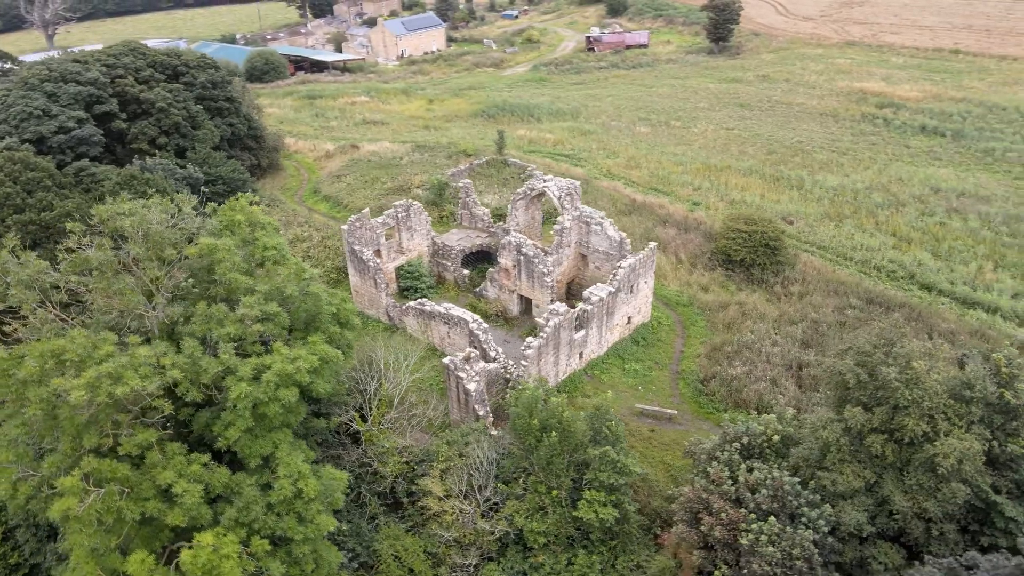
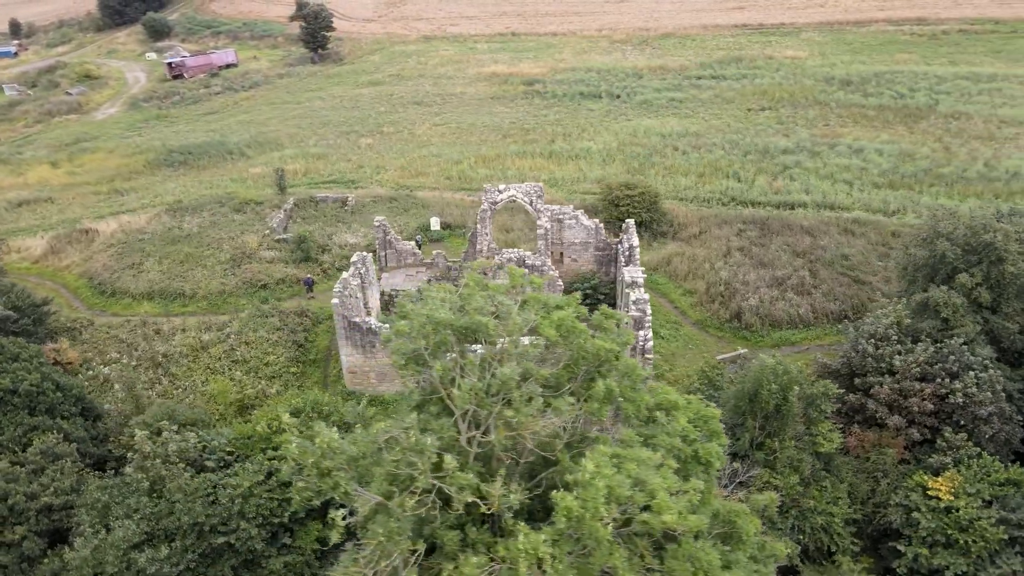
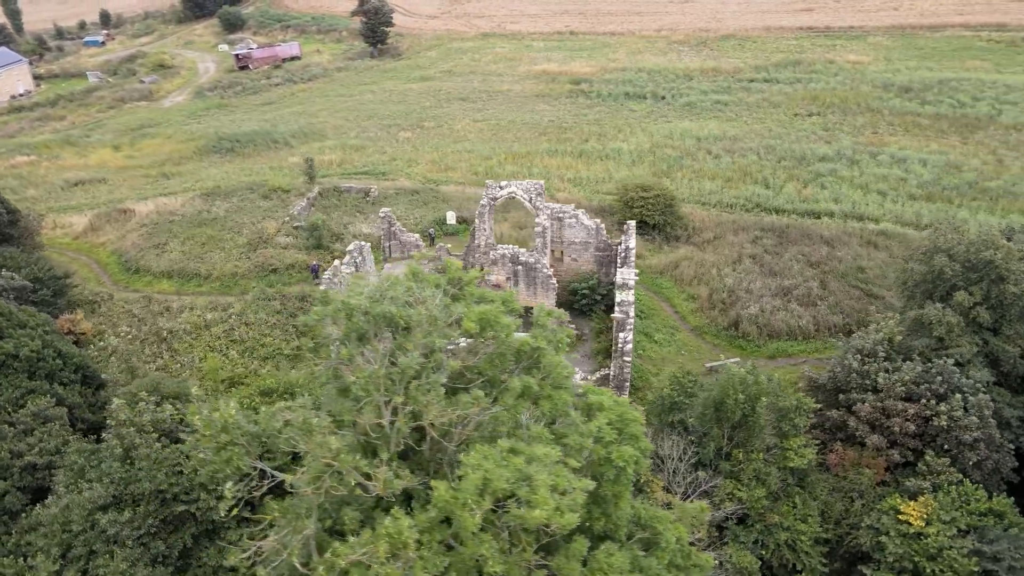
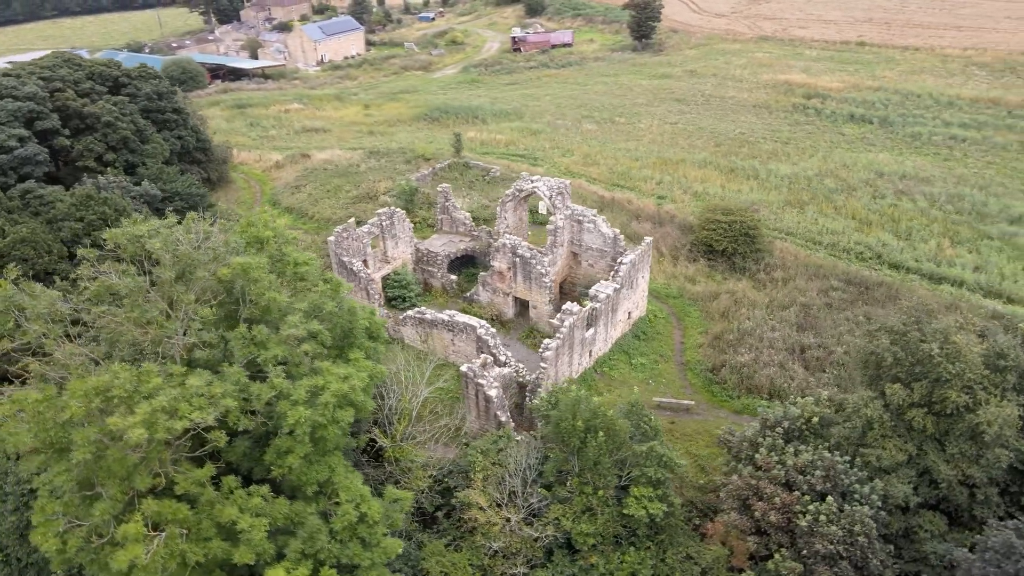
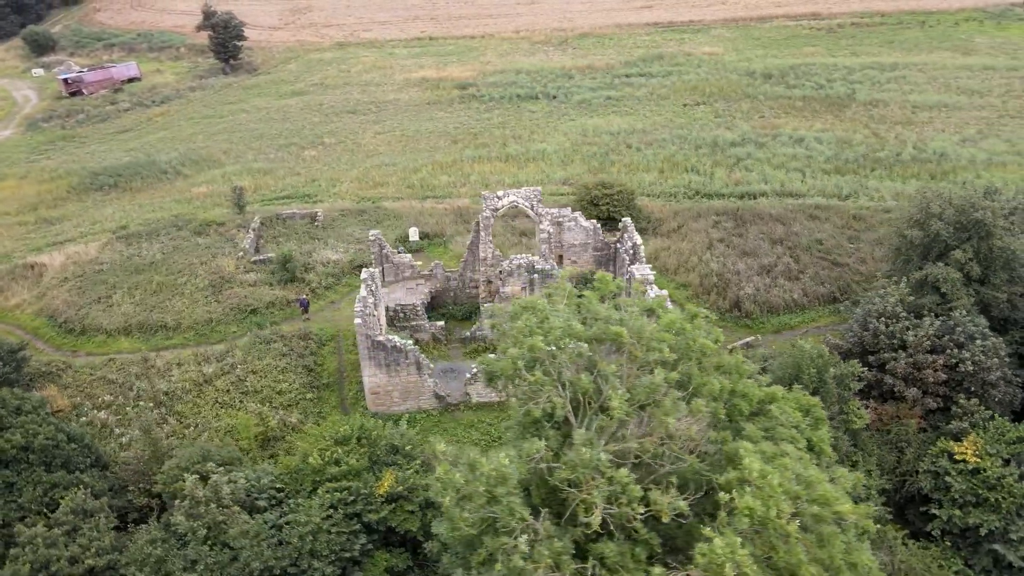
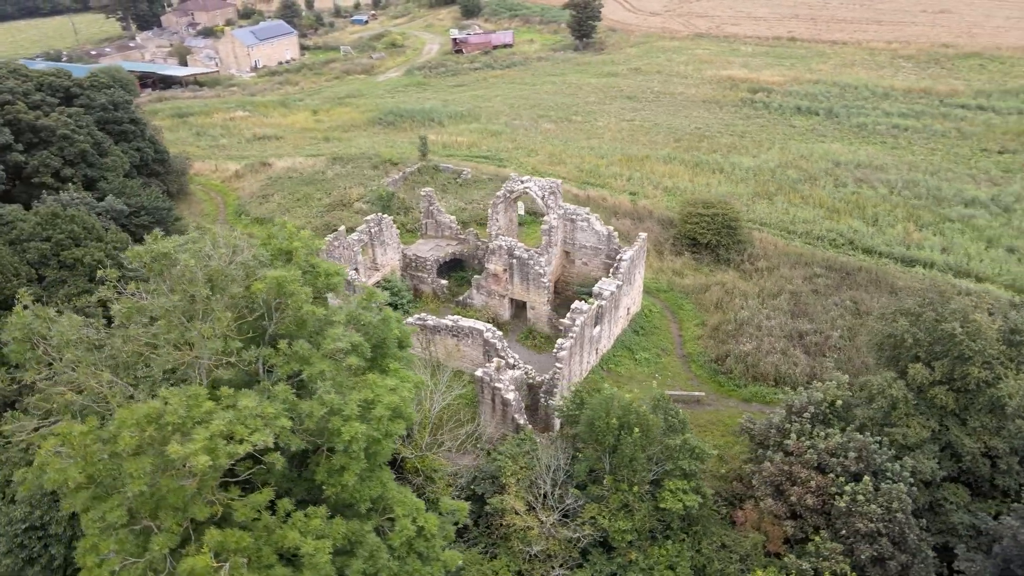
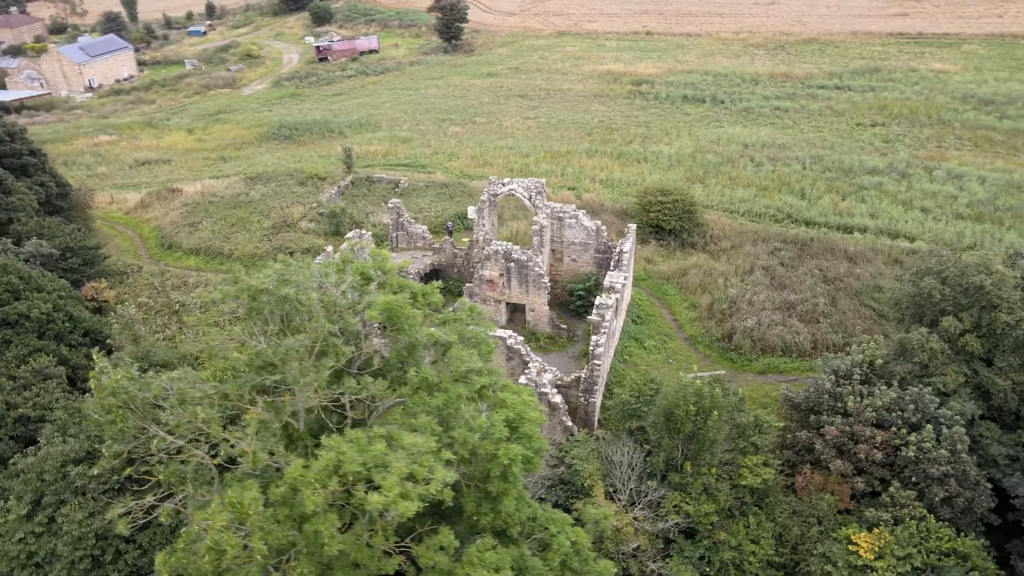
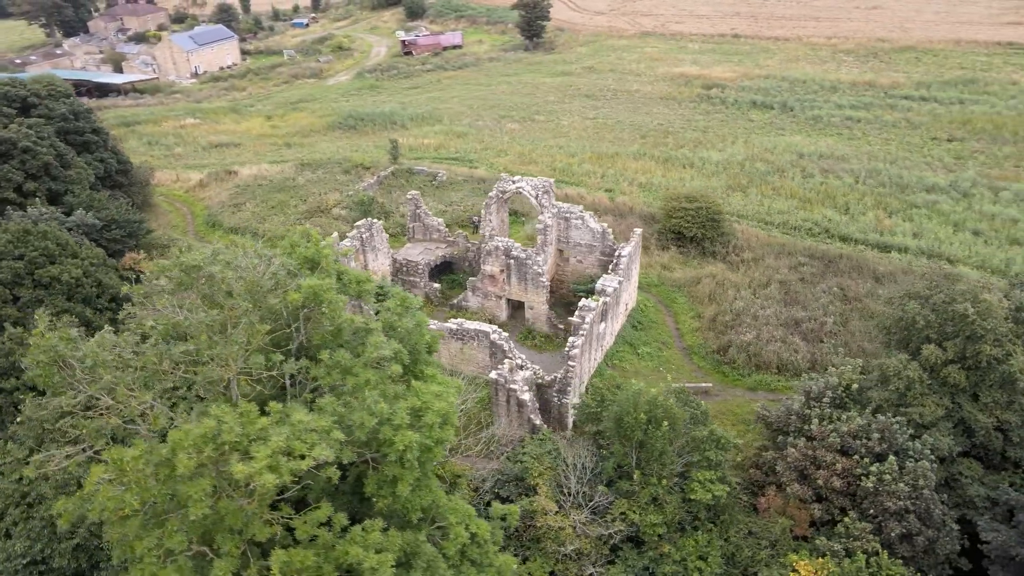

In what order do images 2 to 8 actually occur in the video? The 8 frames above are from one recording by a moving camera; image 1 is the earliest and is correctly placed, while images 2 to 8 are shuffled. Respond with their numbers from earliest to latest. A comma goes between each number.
4, 6, 8, 7, 3, 2, 5
